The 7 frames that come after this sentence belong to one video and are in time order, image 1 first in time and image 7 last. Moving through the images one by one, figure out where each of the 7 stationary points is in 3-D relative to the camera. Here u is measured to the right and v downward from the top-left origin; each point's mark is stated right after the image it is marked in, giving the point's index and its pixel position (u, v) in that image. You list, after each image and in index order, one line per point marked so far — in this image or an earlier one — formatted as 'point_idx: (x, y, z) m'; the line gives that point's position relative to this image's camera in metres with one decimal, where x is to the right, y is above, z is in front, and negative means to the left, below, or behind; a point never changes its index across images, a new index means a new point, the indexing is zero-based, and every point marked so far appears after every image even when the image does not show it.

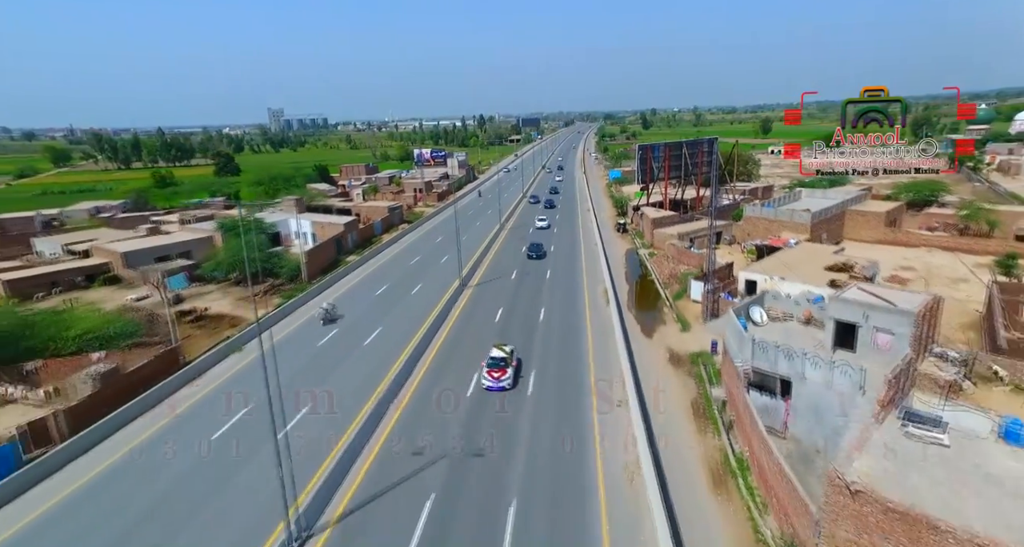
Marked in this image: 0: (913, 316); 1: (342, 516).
0: (+13.3, -1.4, +18.6) m
1: (-5.2, -6.6, +17.4) m
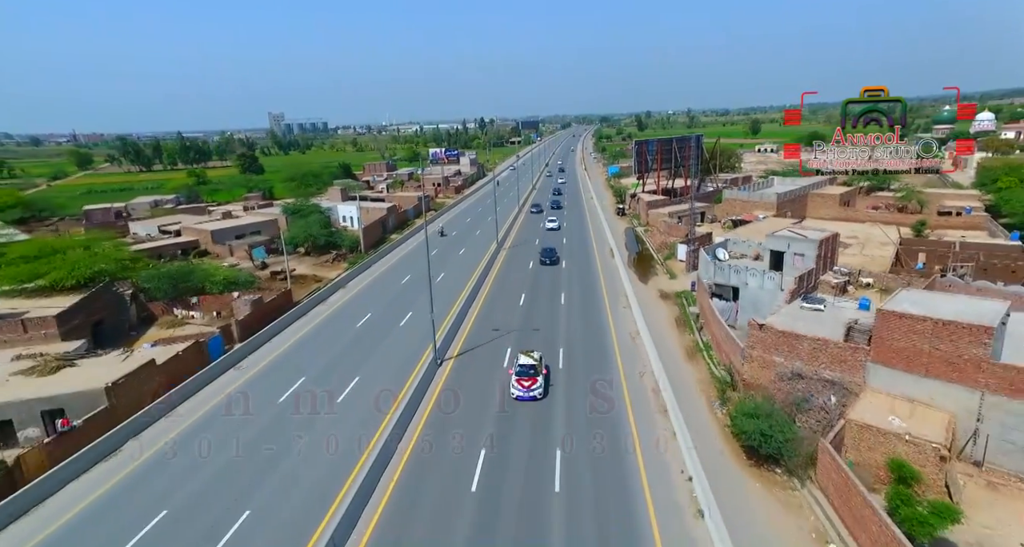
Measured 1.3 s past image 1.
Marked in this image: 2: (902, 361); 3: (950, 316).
0: (+15.5, +1.7, +29.0) m
1: (-2.9, -3.7, +27.7) m
2: (+13.2, -3.1, +18.2) m
3: (+13.8, -1.5, +17.5) m
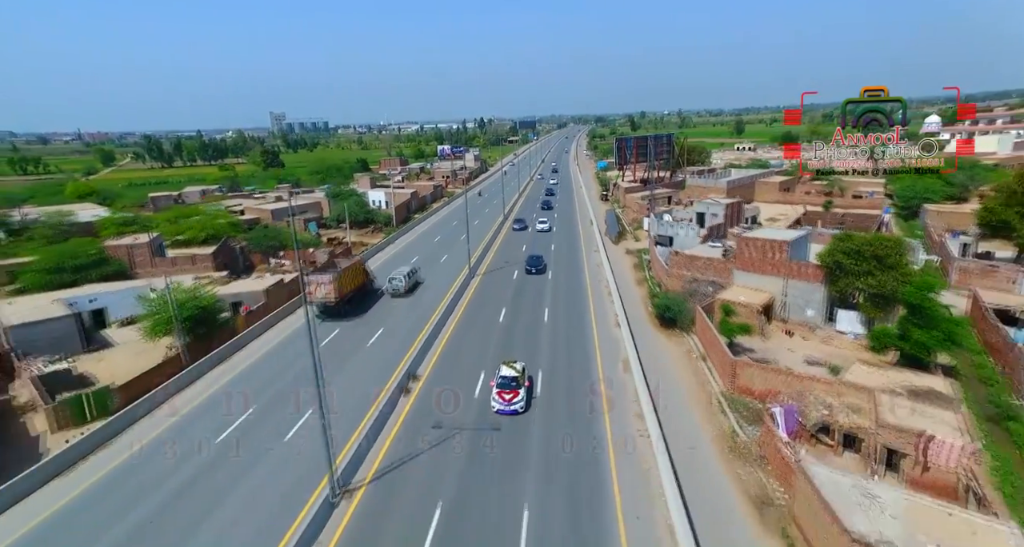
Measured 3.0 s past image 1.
0: (+15.9, +5.2, +42.9) m
1: (-2.5, -0.2, +41.4) m
2: (+13.6, +0.4, +32.1) m
3: (+14.3, +2.0, +31.4) m
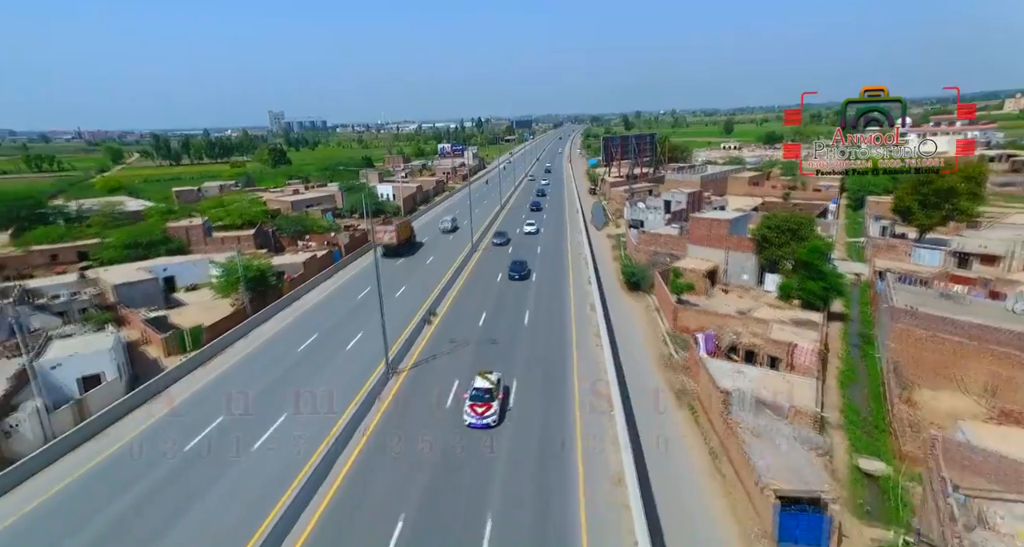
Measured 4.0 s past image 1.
0: (+15.5, +7.1, +50.7) m
1: (-2.9, +1.7, +49.2) m
2: (+13.3, +2.3, +39.9) m
3: (+14.0, +3.9, +39.2) m
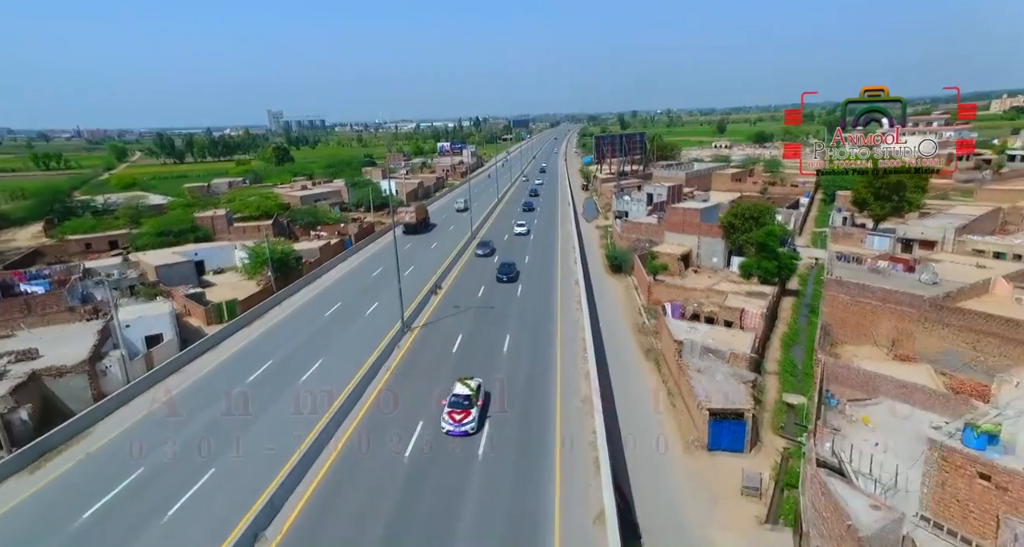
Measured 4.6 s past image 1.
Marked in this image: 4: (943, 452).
0: (+15.1, +8.4, +55.5) m
1: (-3.3, +3.0, +53.9) m
2: (+12.9, +3.6, +44.7) m
3: (+13.6, +5.2, +44.0) m
4: (+9.6, -4.0, +12.8) m
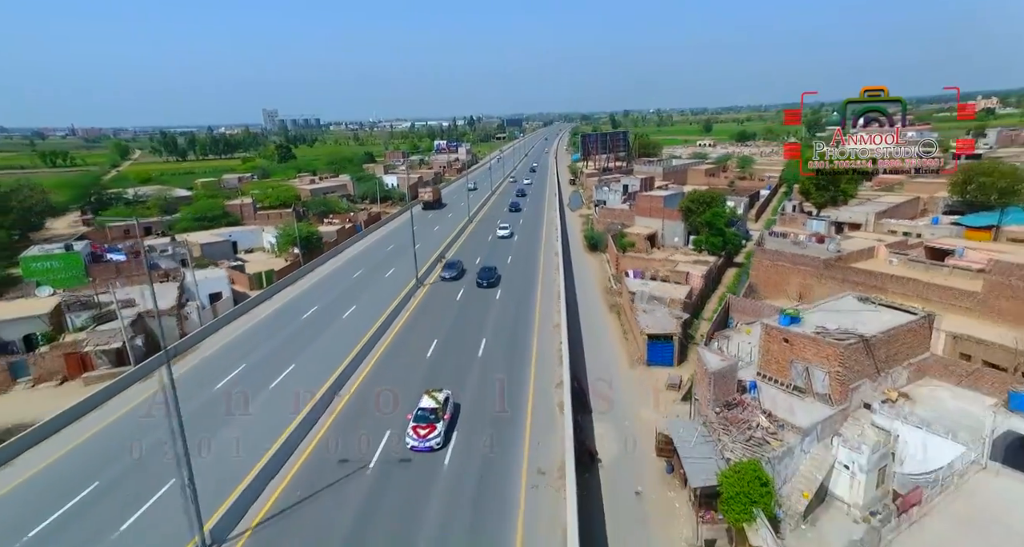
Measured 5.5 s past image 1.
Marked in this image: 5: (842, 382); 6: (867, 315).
0: (+14.3, +10.4, +63.1) m
1: (-4.2, +5.0, +61.3) m
2: (+12.2, +5.5, +52.2) m
3: (+12.9, +7.1, +51.6) m
4: (+9.2, -2.1, +20.4) m
5: (+10.3, -3.3, +17.8) m
6: (+12.4, -1.5, +20.0) m
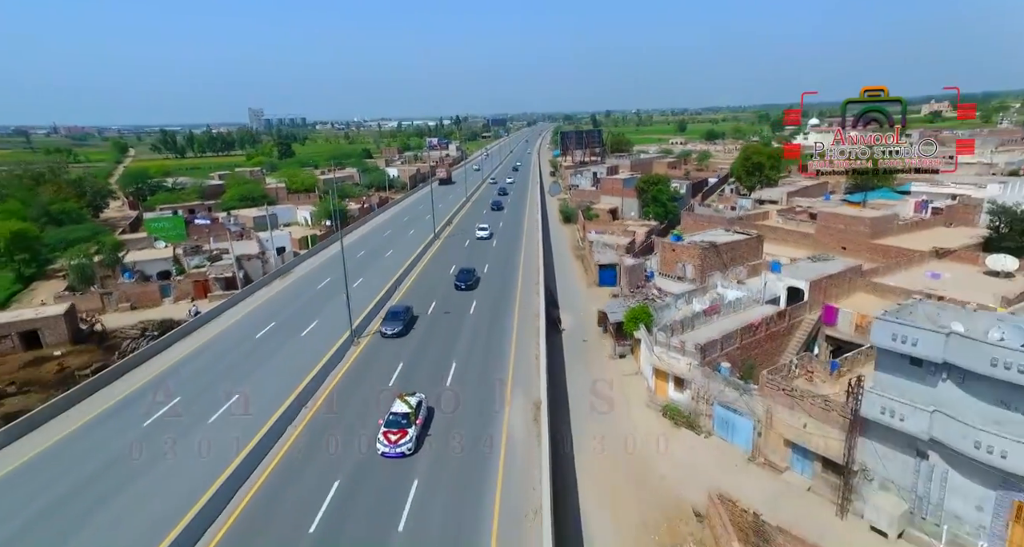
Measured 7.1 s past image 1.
0: (+12.8, +13.9, +76.0) m
1: (-5.5, +8.5, +73.6) m
2: (+11.0, +9.1, +65.1) m
3: (+11.7, +10.7, +64.4) m
4: (+9.0, +1.5, +33.1) m
5: (+10.1, +0.2, +30.6) m
6: (+12.2, +2.1, +32.8) m
